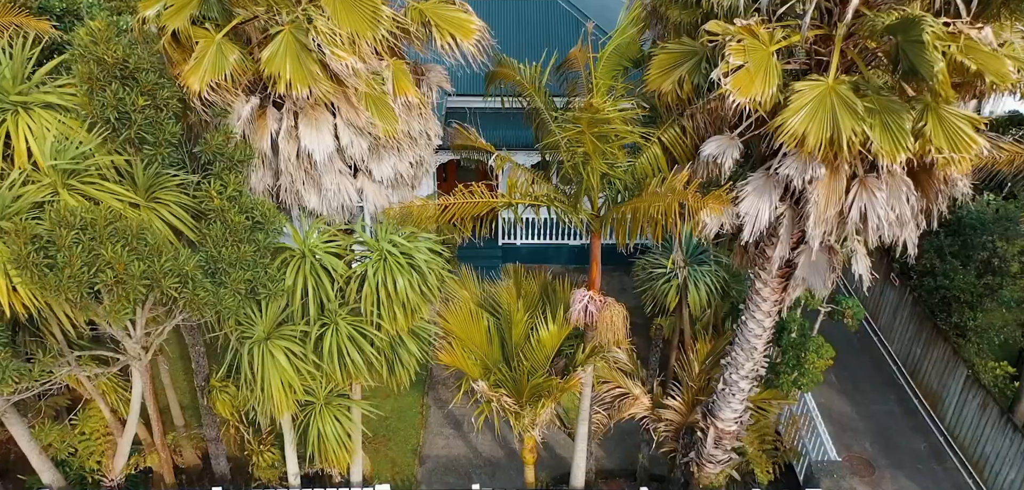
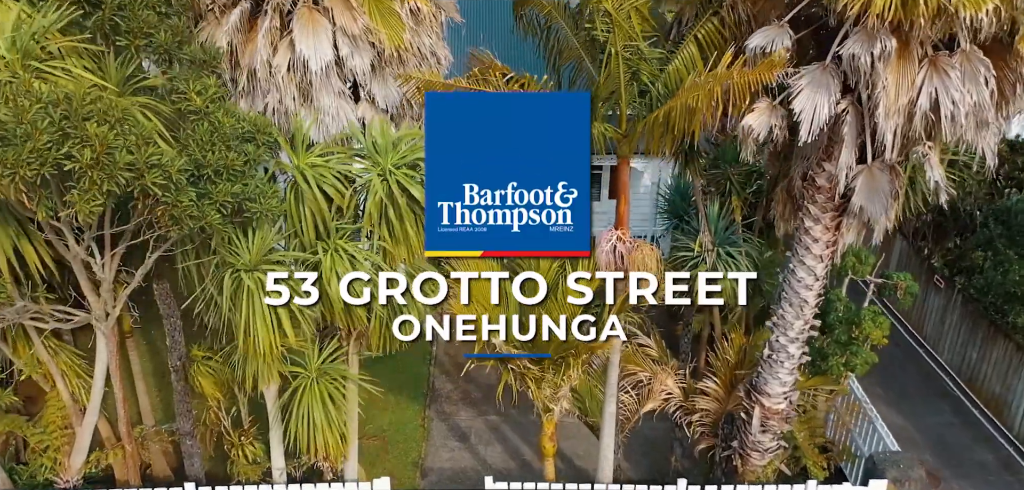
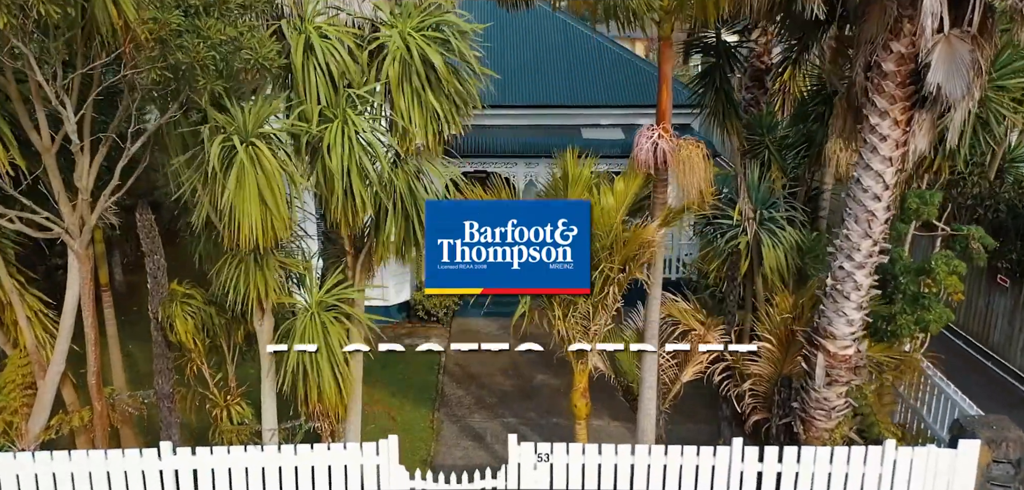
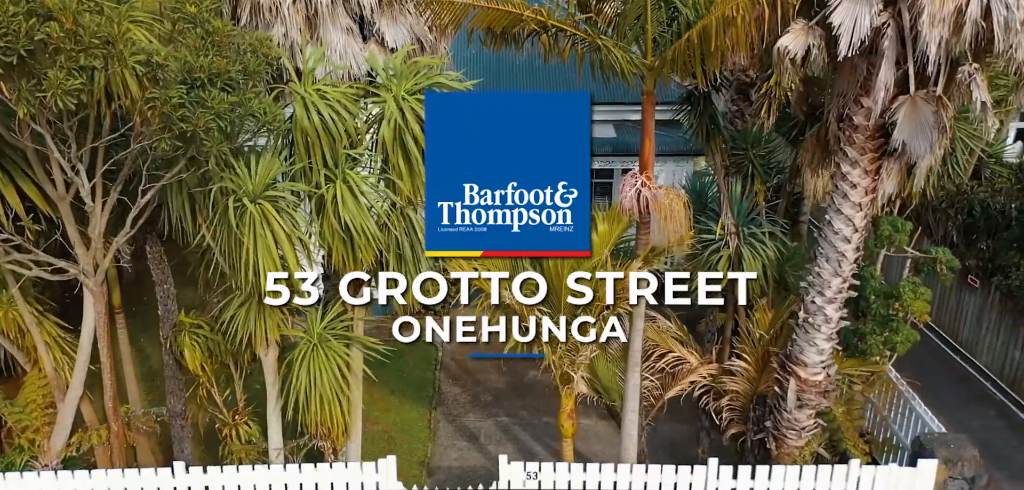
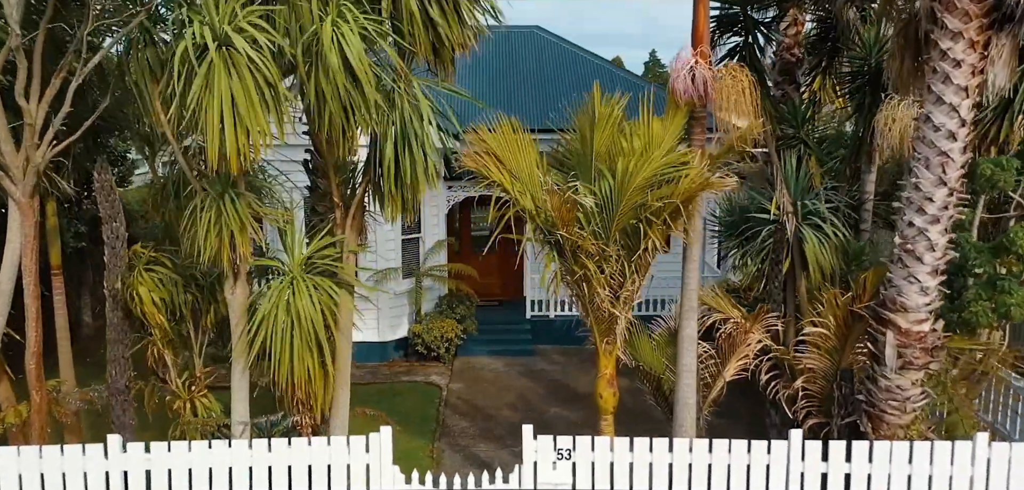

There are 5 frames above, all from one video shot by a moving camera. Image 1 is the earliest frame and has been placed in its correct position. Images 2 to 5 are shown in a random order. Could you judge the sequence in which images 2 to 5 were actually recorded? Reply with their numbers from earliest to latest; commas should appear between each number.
2, 4, 3, 5
